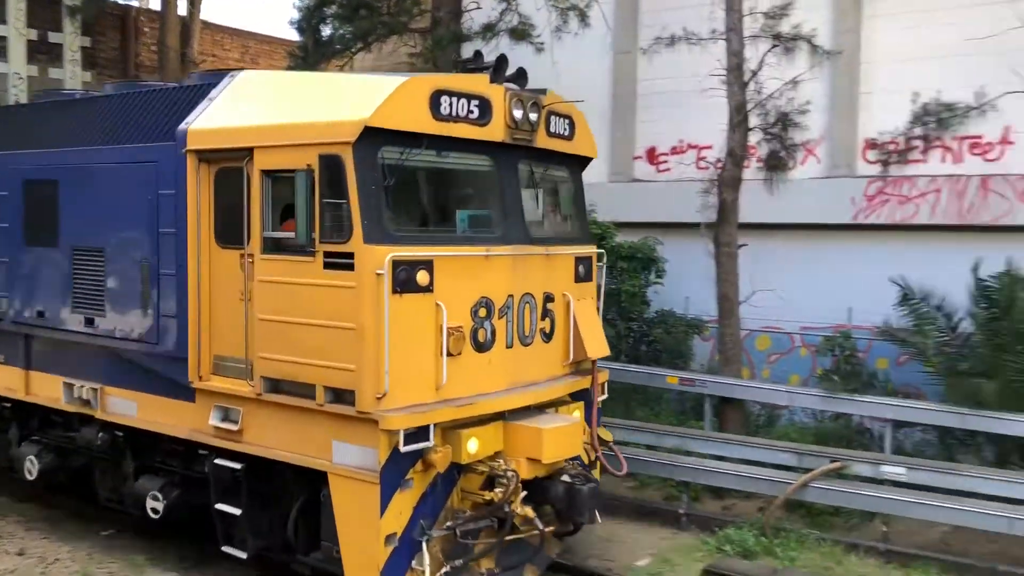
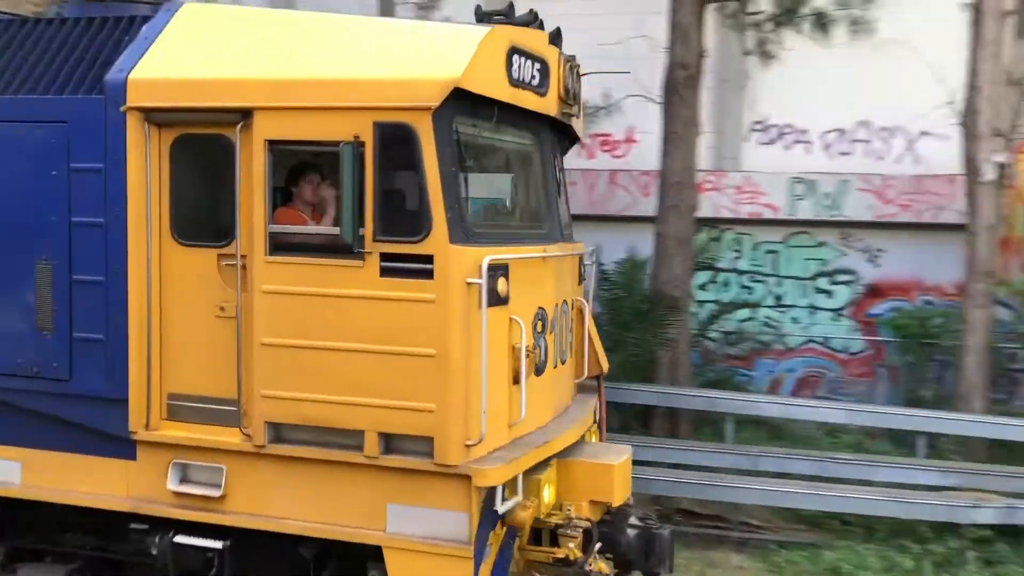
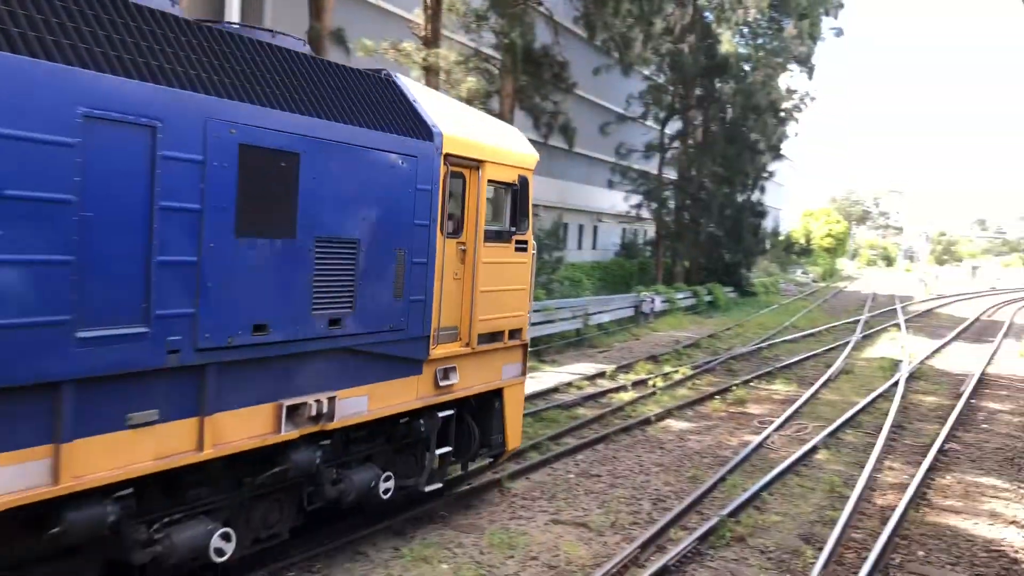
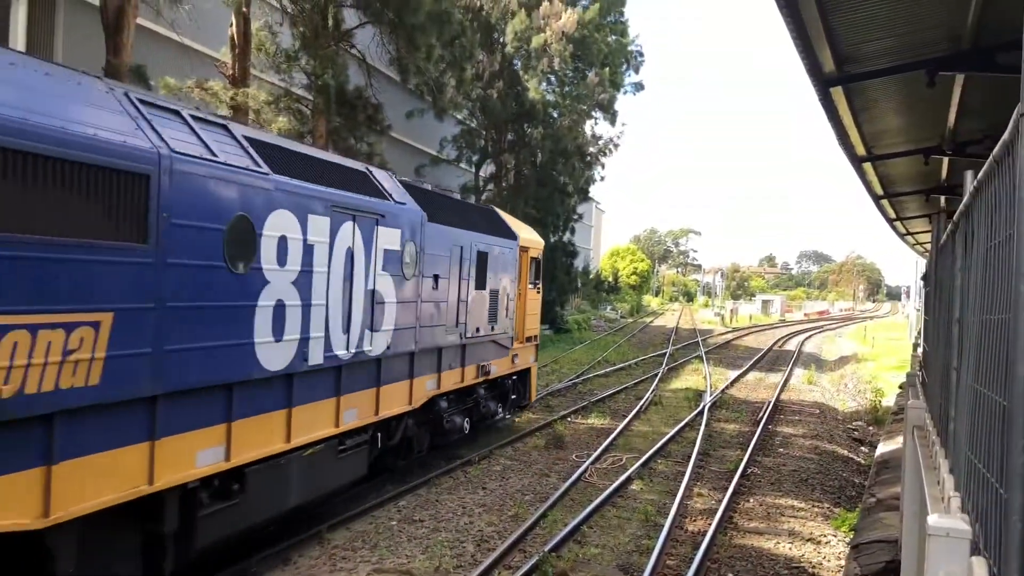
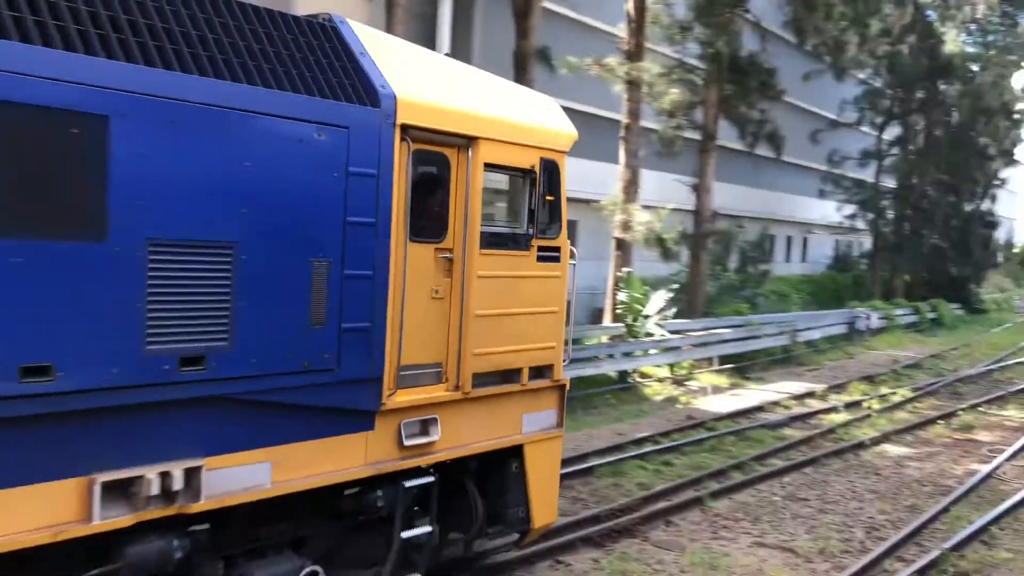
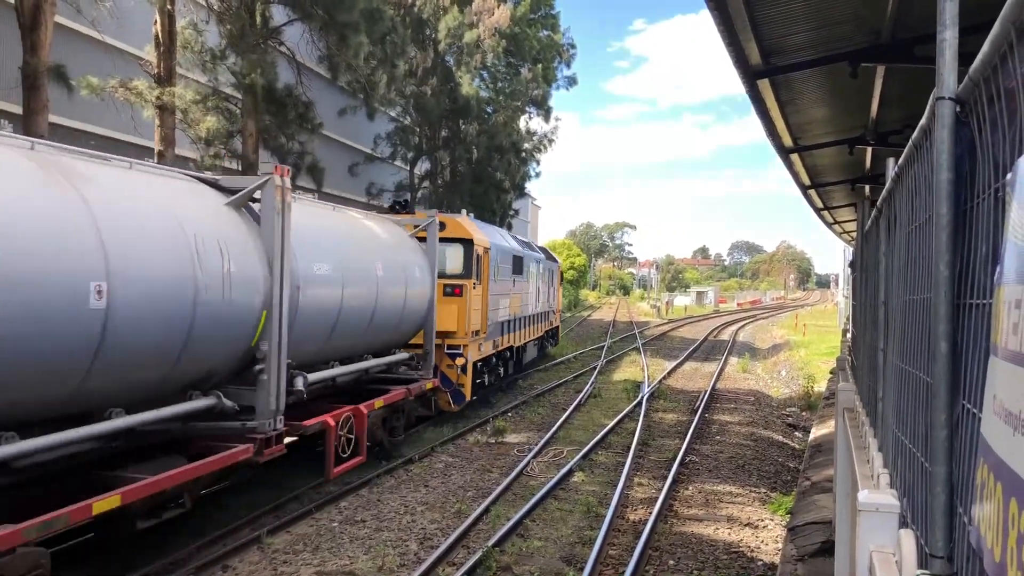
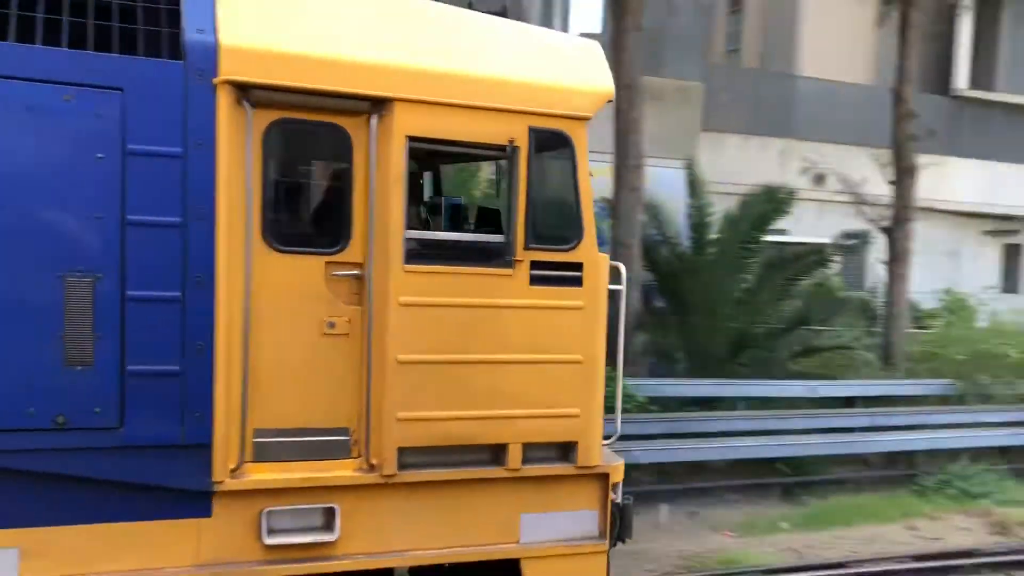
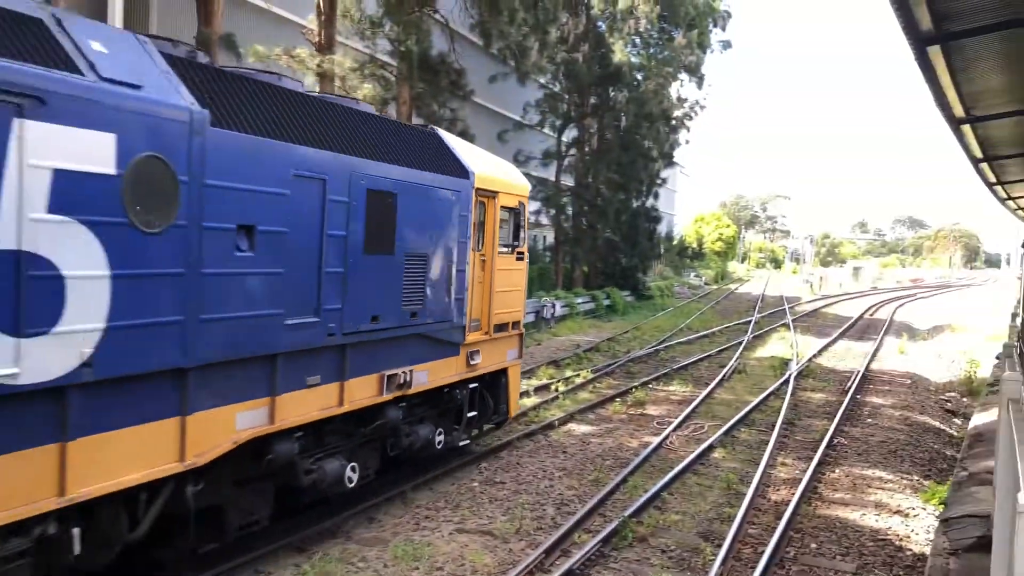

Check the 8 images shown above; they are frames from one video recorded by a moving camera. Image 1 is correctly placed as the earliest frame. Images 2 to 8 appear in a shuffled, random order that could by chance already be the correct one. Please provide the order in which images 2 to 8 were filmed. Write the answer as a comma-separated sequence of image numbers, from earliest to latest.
2, 7, 5, 3, 8, 4, 6
